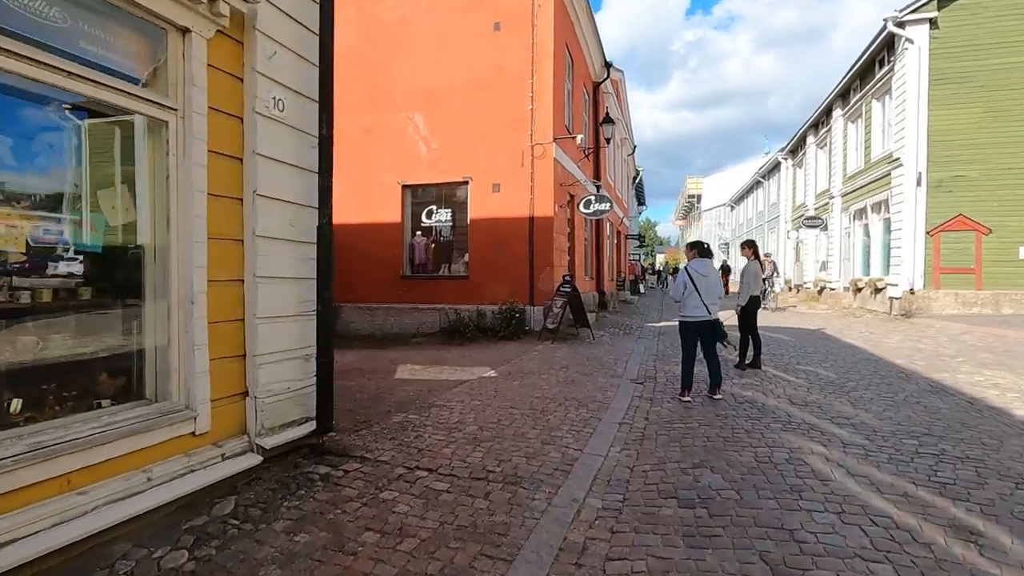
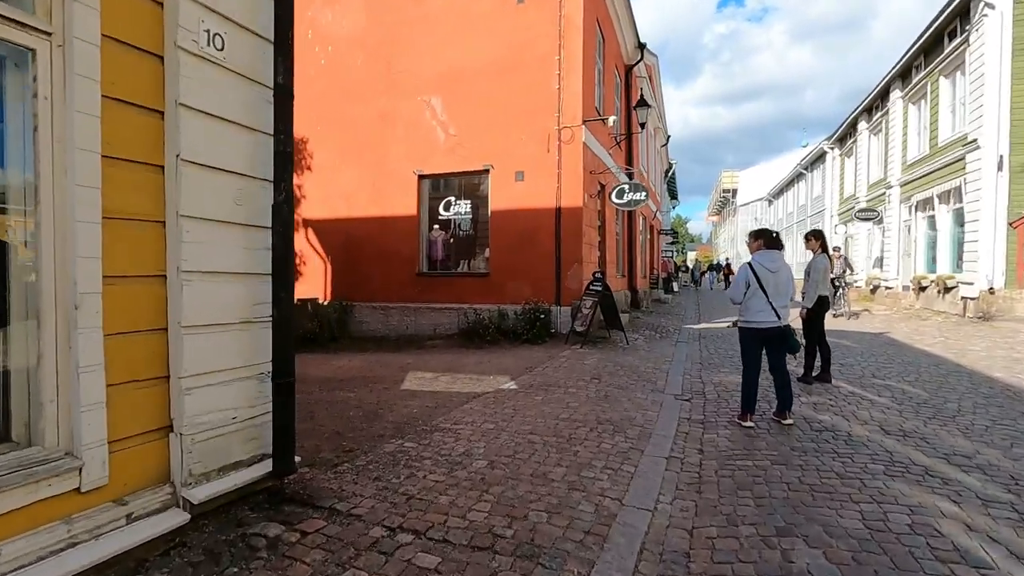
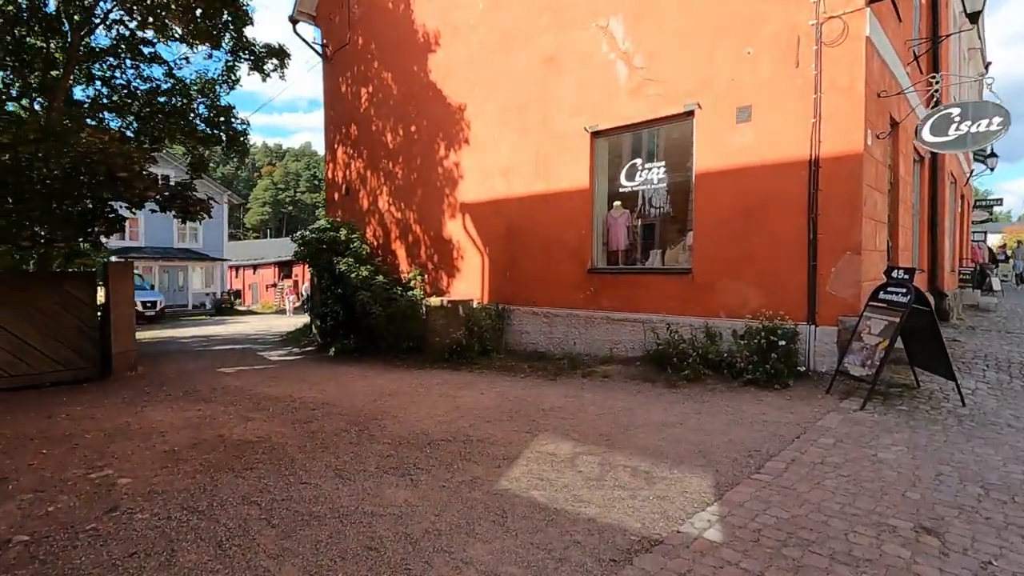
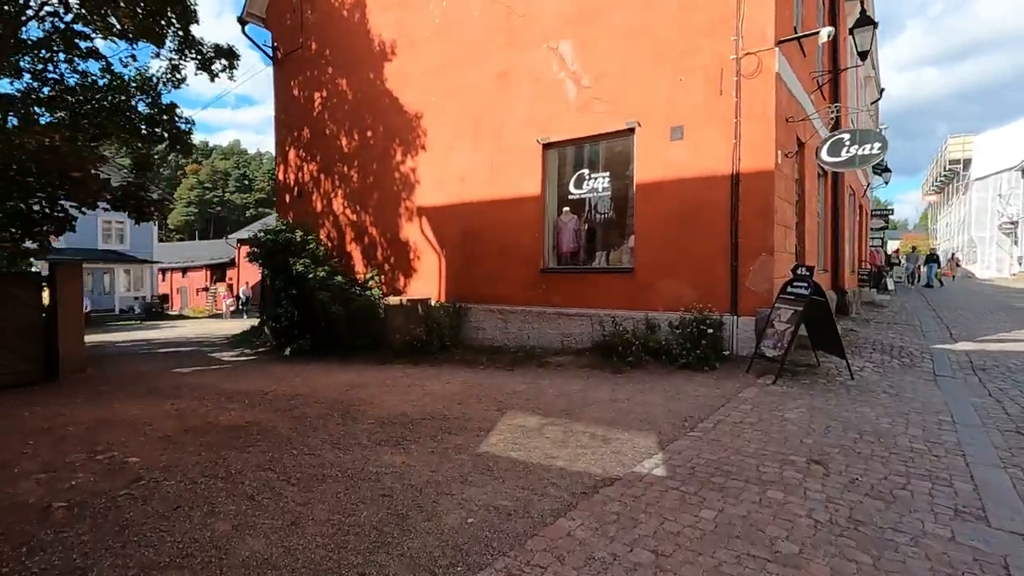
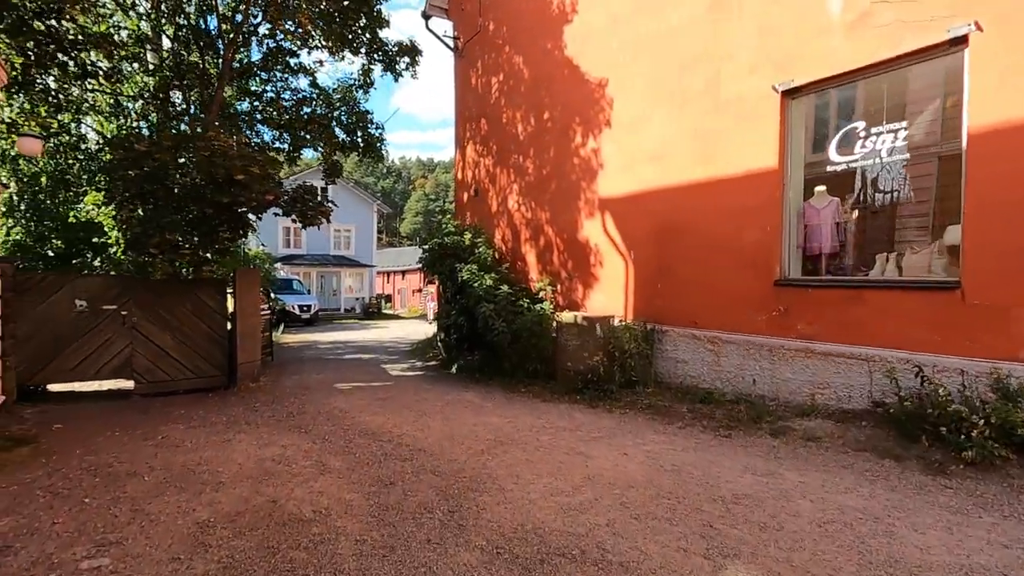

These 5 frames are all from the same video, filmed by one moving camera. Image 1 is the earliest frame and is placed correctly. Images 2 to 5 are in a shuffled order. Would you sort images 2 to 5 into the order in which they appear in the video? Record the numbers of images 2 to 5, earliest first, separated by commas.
2, 4, 3, 5
